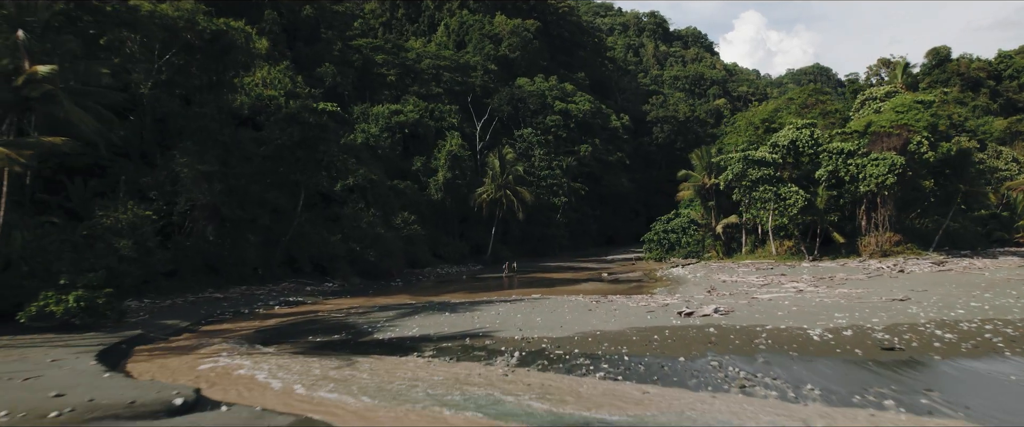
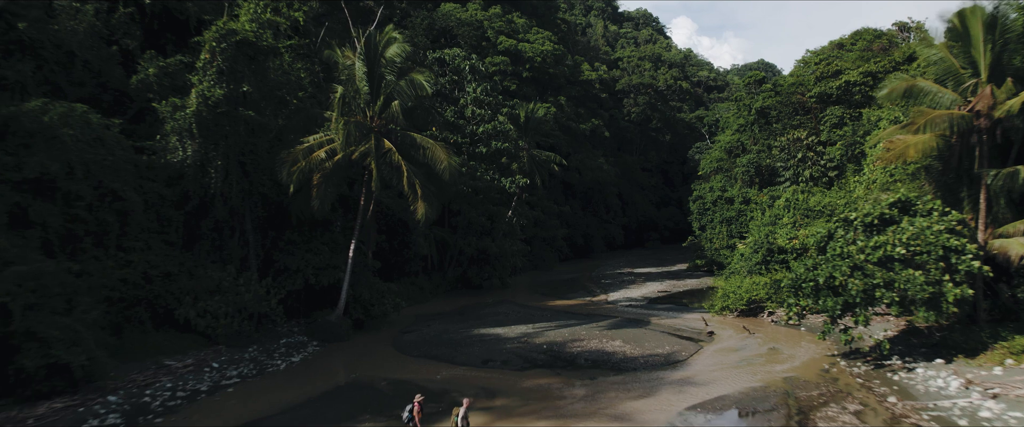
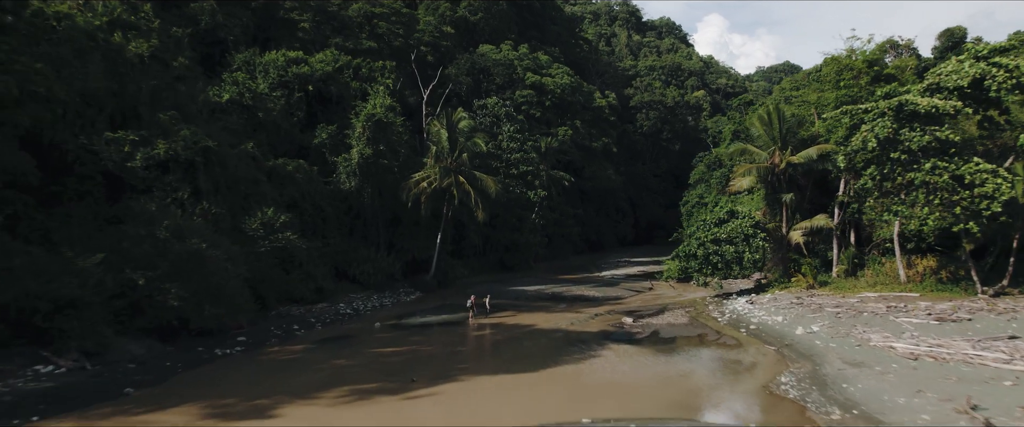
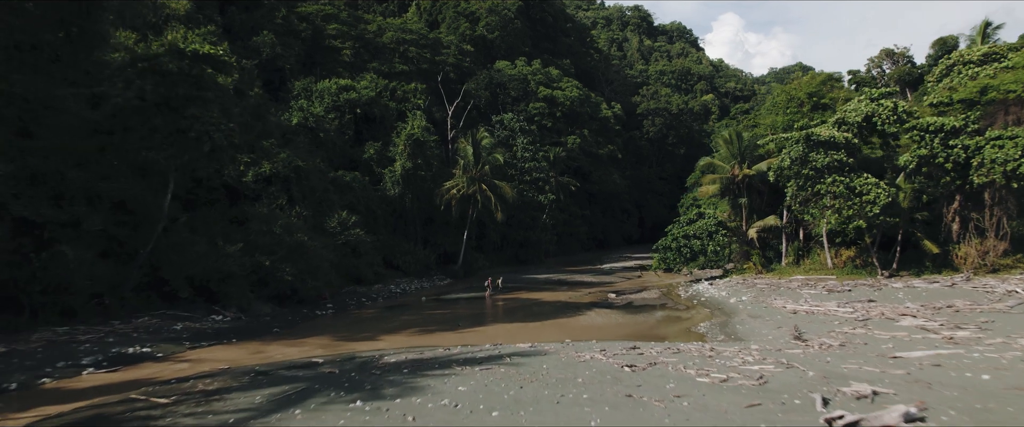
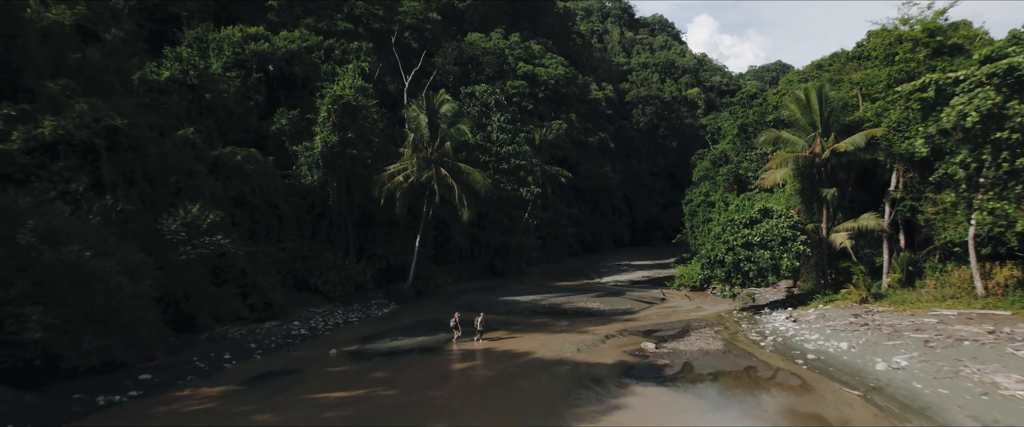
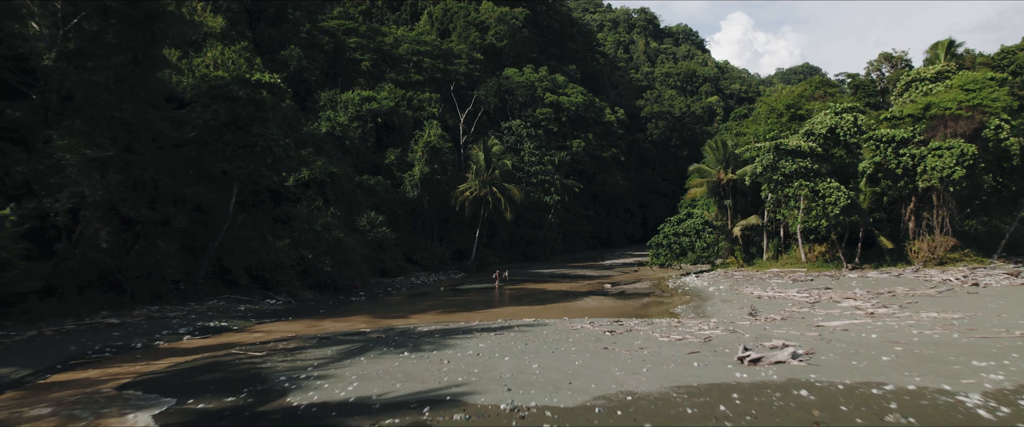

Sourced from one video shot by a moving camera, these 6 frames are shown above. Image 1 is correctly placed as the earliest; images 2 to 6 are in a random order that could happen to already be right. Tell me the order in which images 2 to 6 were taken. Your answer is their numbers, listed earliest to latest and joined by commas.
6, 4, 3, 5, 2
